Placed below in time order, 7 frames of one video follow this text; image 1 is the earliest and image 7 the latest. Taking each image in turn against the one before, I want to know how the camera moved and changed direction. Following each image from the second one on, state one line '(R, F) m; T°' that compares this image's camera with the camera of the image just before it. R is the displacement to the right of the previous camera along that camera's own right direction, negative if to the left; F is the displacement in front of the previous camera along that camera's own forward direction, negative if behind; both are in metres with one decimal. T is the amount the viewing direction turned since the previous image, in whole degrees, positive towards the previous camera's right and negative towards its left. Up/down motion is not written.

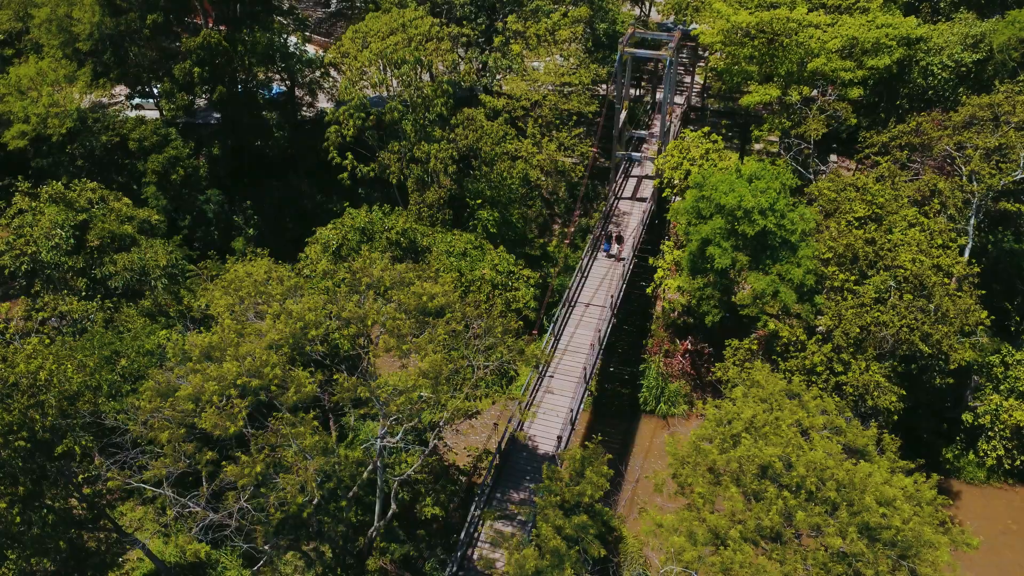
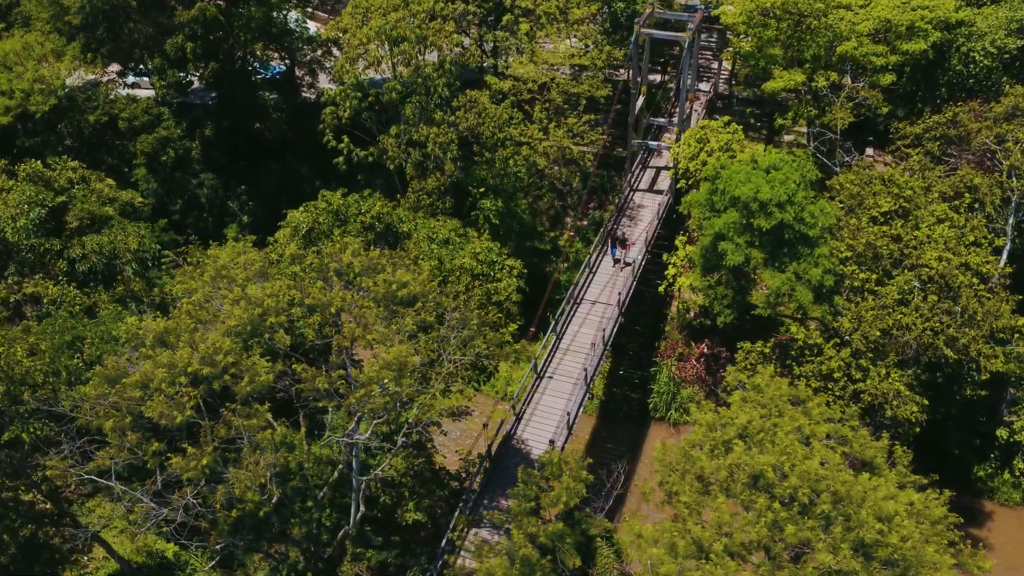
(+1.3, +1.7) m; -3°
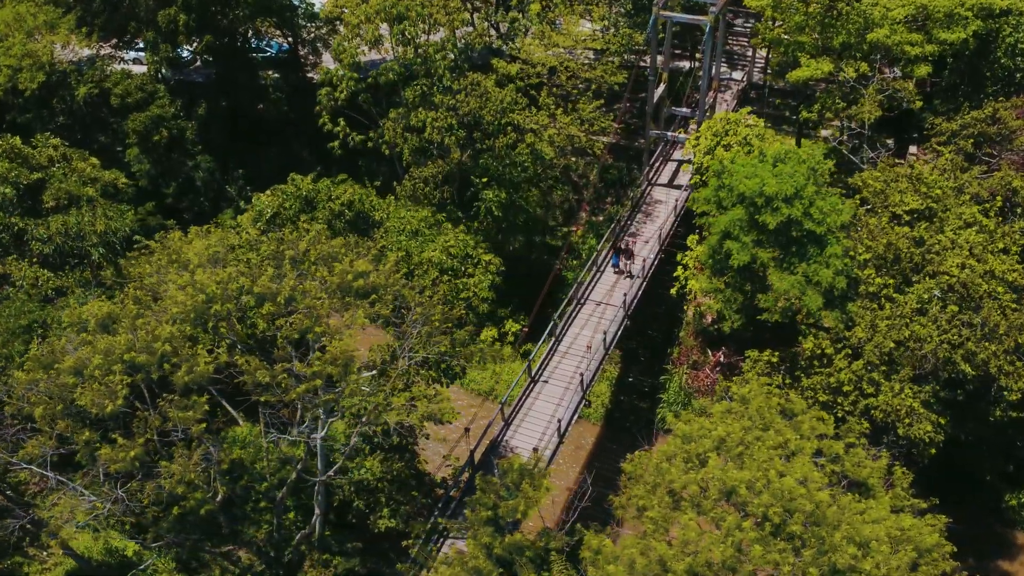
(+1.6, +1.6) m; -3°
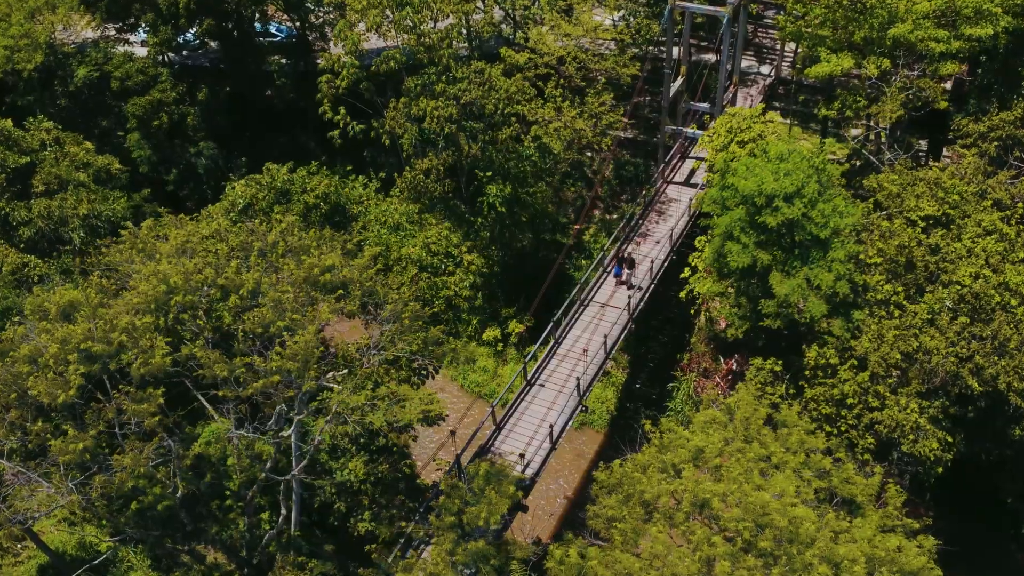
(+1.2, +0.9) m; -2°
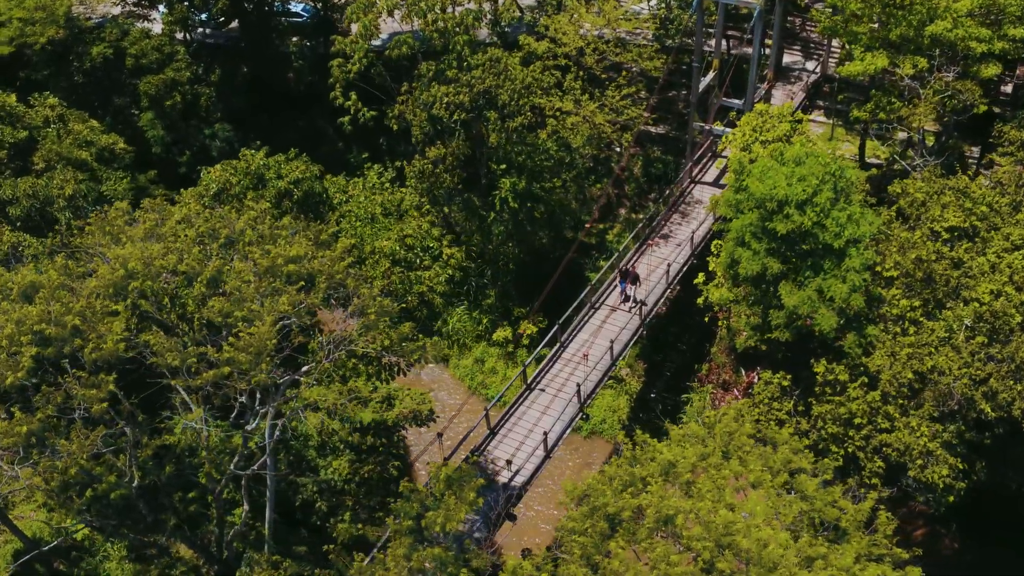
(+1.5, +1.0) m; -4°
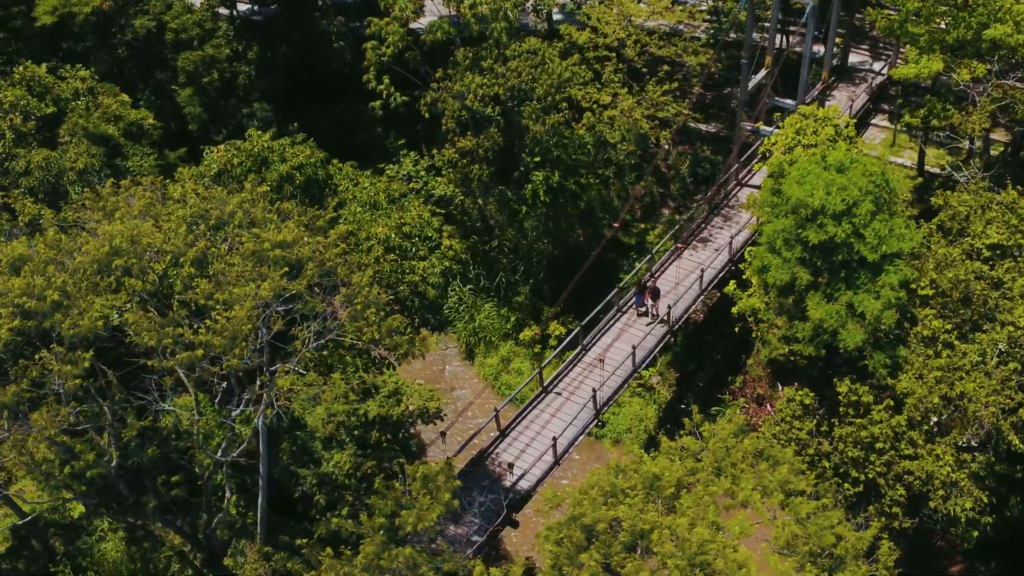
(+1.3, +0.9) m; -4°
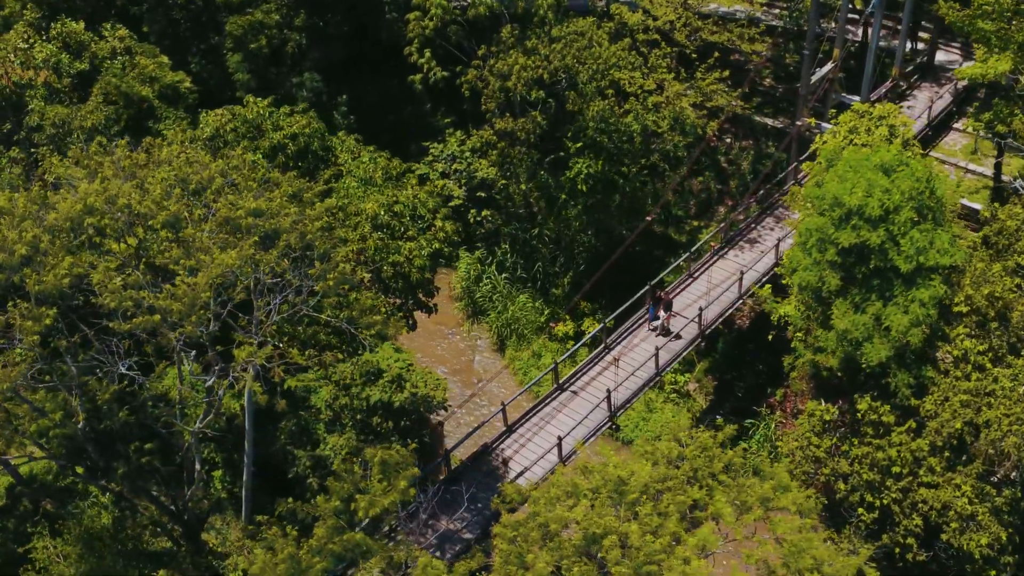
(+1.9, +1.1) m; -6°
